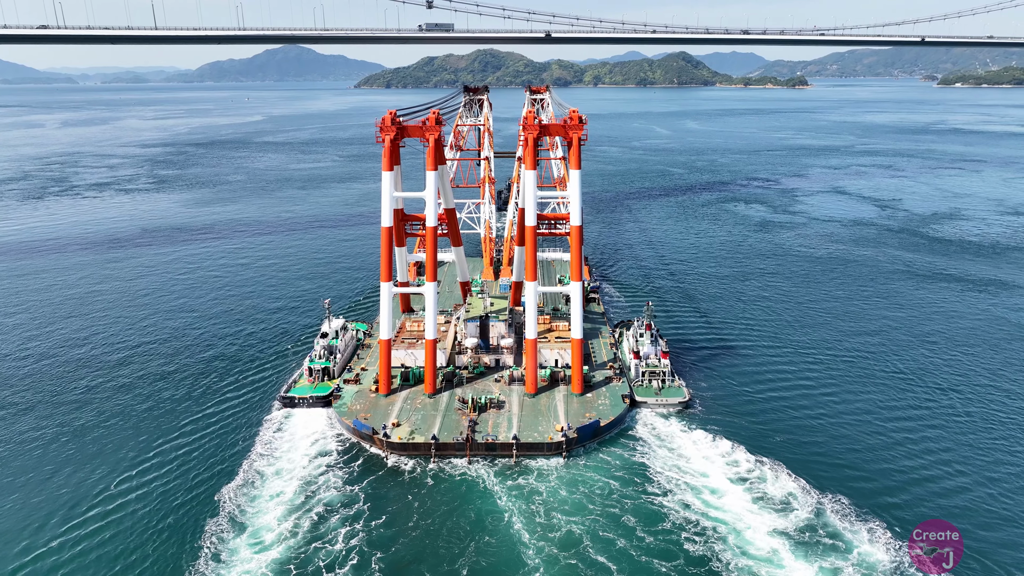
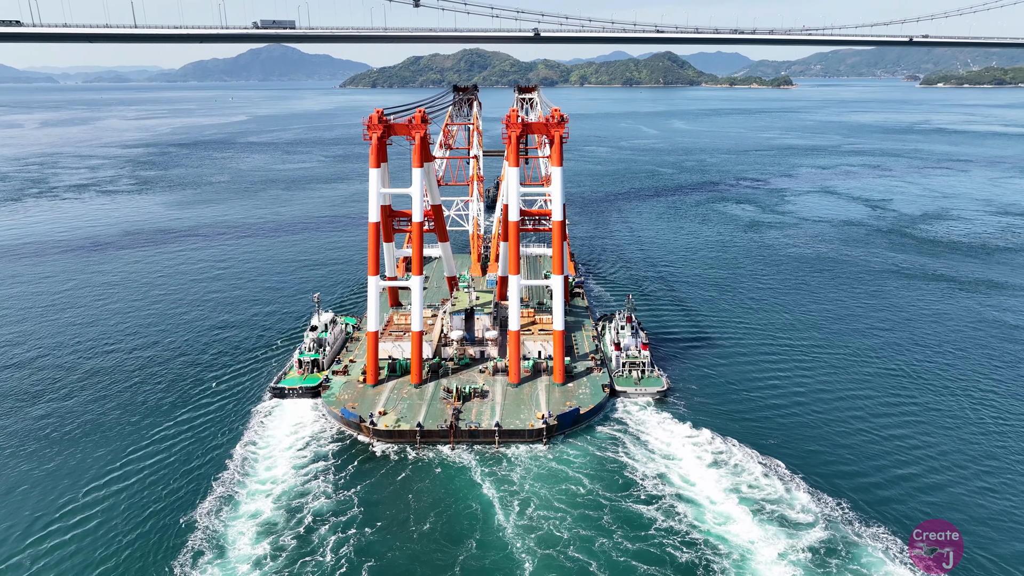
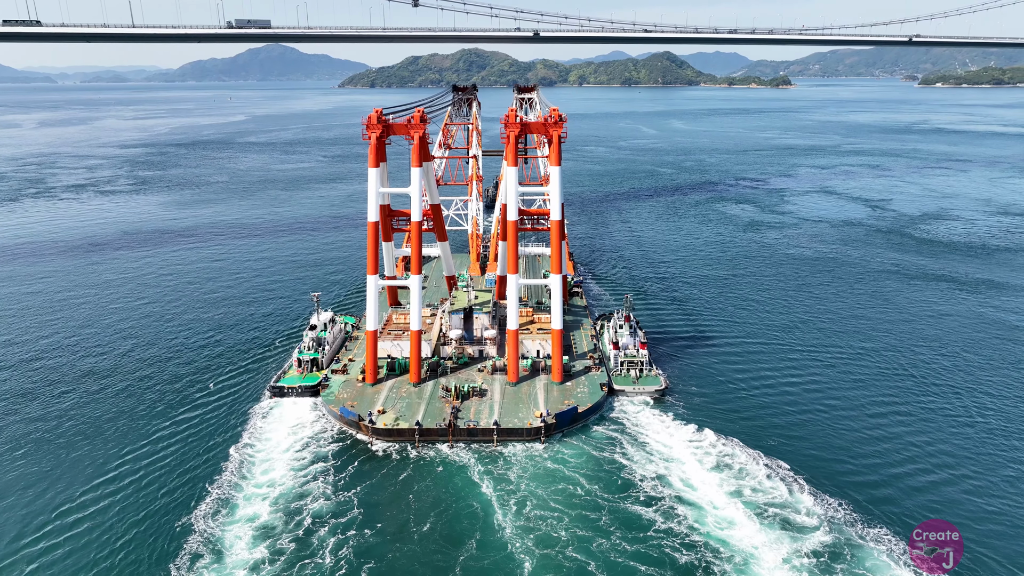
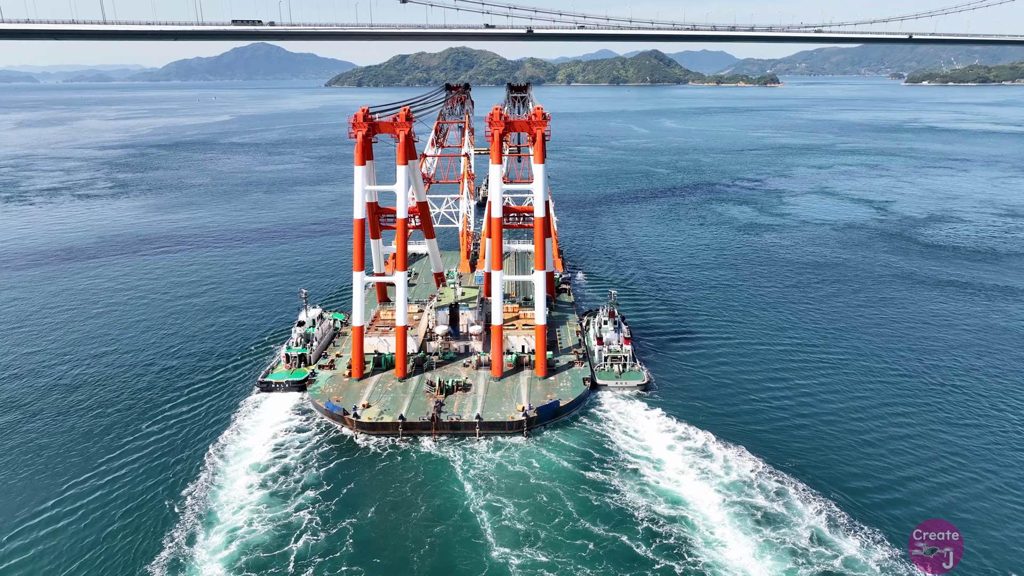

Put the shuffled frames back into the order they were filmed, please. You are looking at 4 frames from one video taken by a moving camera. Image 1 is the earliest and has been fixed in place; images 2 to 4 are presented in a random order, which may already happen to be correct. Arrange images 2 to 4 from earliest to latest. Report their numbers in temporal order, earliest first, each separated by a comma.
2, 3, 4
